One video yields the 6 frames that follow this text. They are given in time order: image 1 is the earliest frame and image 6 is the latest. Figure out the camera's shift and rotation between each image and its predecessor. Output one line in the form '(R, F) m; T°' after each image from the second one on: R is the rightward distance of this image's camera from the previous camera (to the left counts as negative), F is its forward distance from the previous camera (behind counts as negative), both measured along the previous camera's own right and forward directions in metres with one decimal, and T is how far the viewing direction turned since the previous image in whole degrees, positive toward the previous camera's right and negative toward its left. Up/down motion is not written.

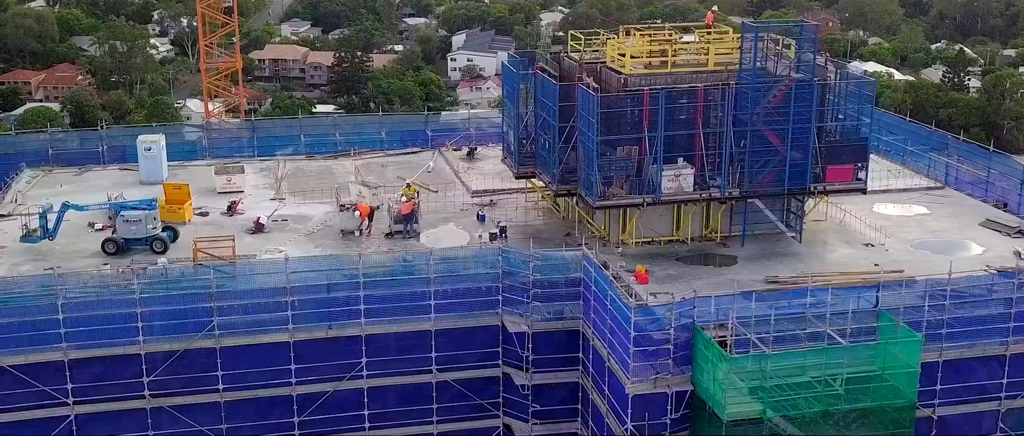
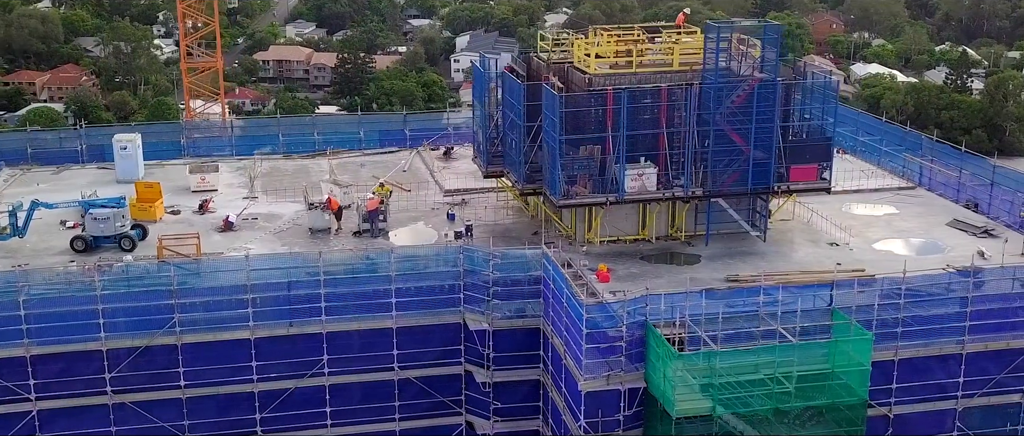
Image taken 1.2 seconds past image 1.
(+1.3, -0.2) m; 0°
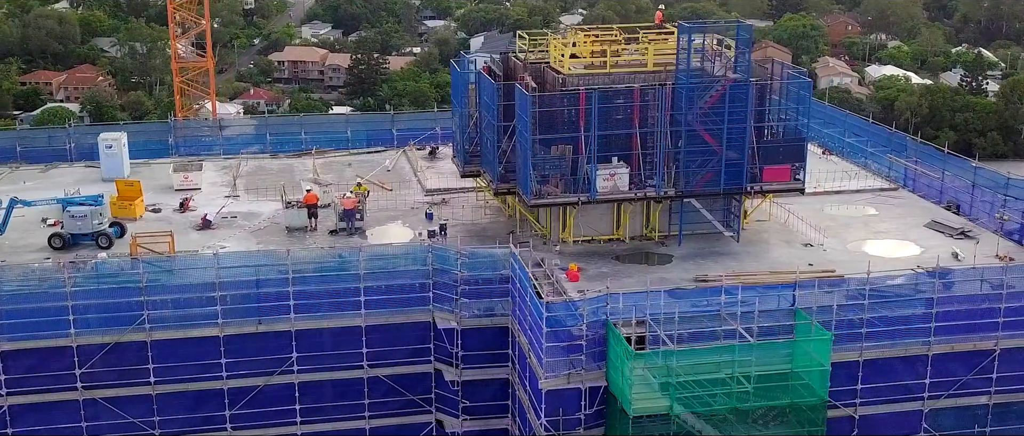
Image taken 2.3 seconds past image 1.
(+1.4, -0.1) m; -1°
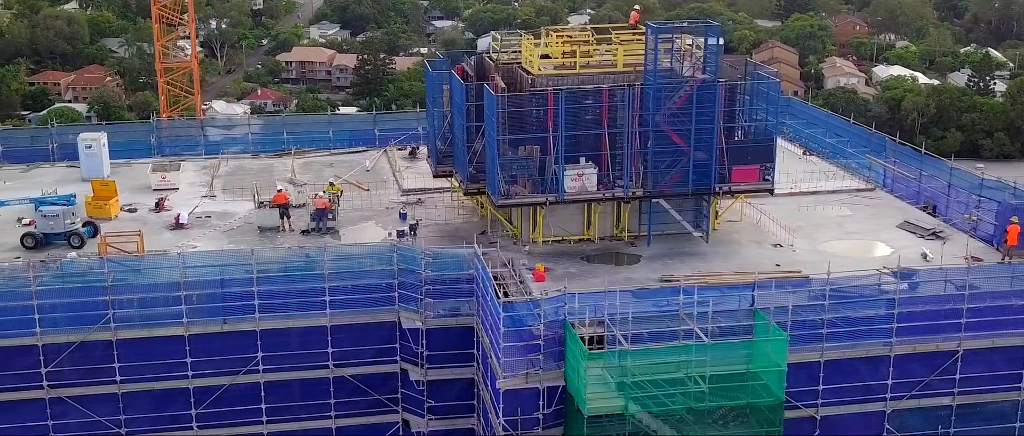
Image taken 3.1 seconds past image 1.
(+1.3, -0.1) m; -1°
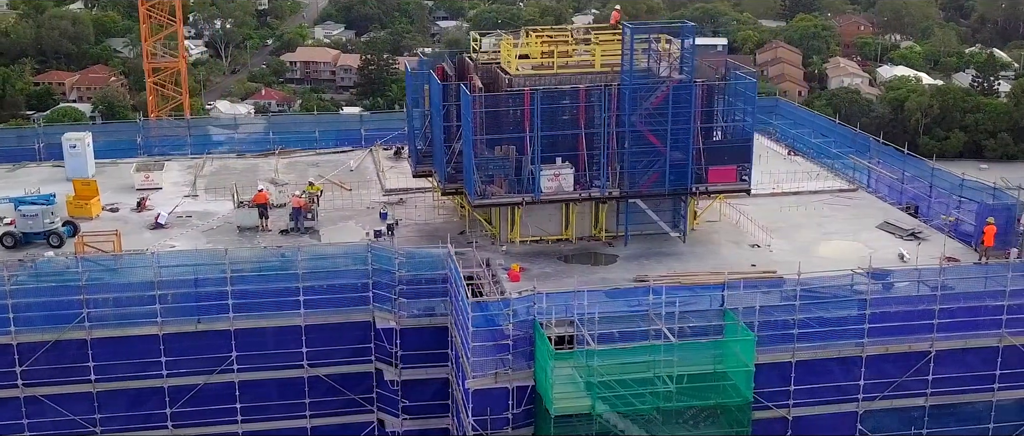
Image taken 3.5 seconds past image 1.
(+1.0, 0.0) m; 0°
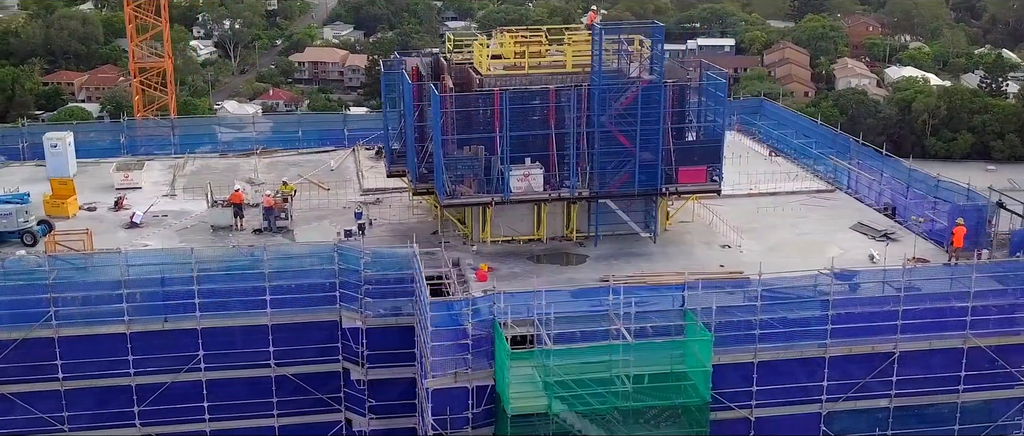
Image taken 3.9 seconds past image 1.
(+1.3, 0.0) m; -1°
